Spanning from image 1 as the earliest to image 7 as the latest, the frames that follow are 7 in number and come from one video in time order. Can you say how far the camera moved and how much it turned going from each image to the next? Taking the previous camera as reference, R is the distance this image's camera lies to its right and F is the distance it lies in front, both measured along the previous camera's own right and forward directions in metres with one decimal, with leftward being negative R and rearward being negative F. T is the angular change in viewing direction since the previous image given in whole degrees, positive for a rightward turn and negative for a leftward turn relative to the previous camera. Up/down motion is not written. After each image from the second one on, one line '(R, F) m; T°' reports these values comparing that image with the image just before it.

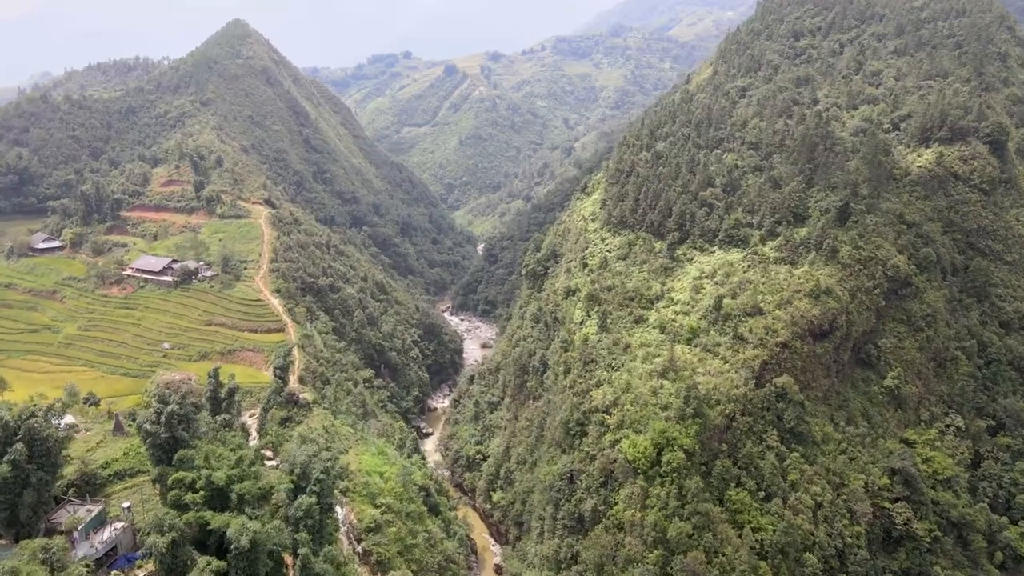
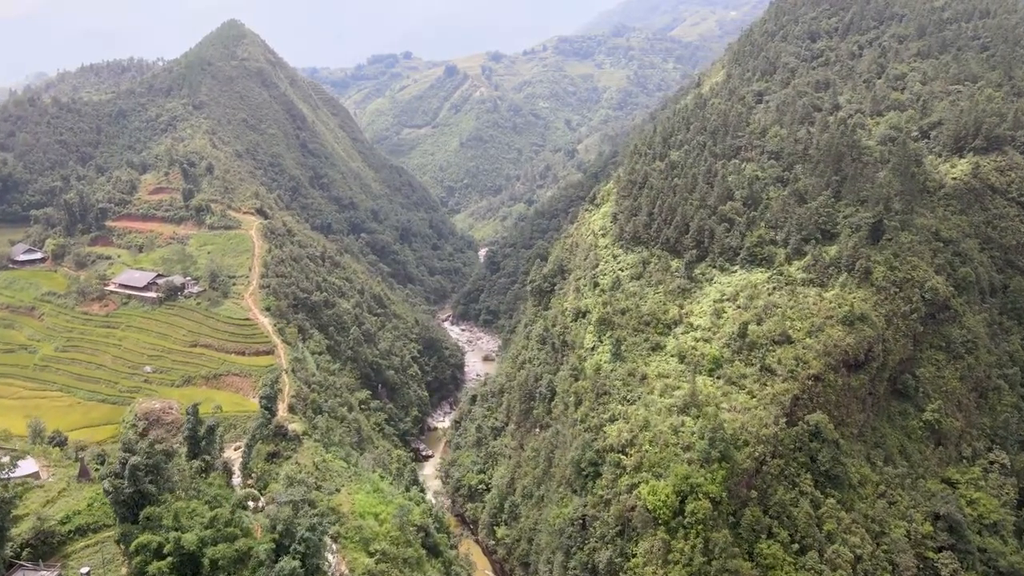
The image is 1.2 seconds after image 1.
(-0.3, +2.9) m; 0°
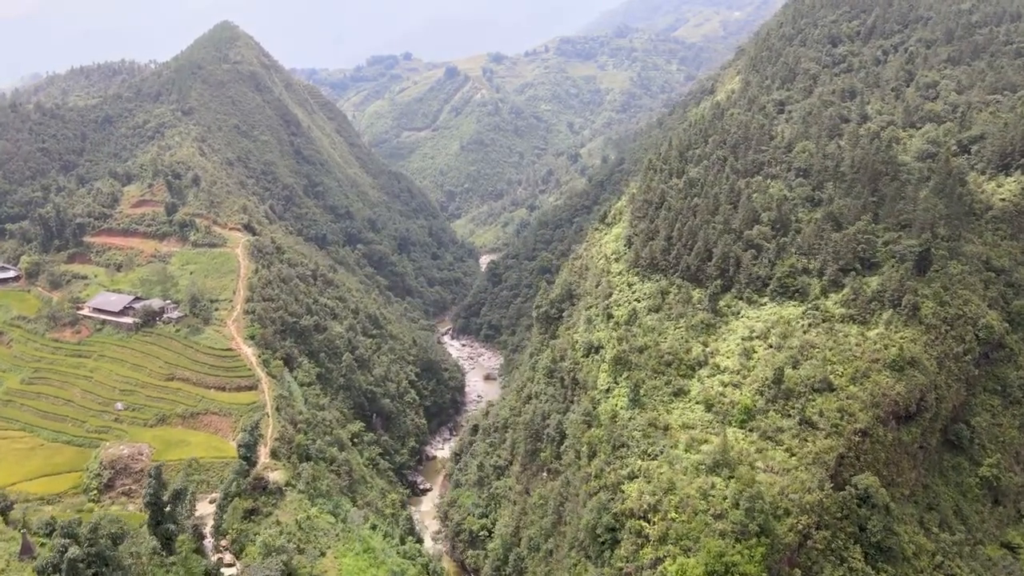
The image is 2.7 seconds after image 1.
(-0.3, +3.6) m; 0°
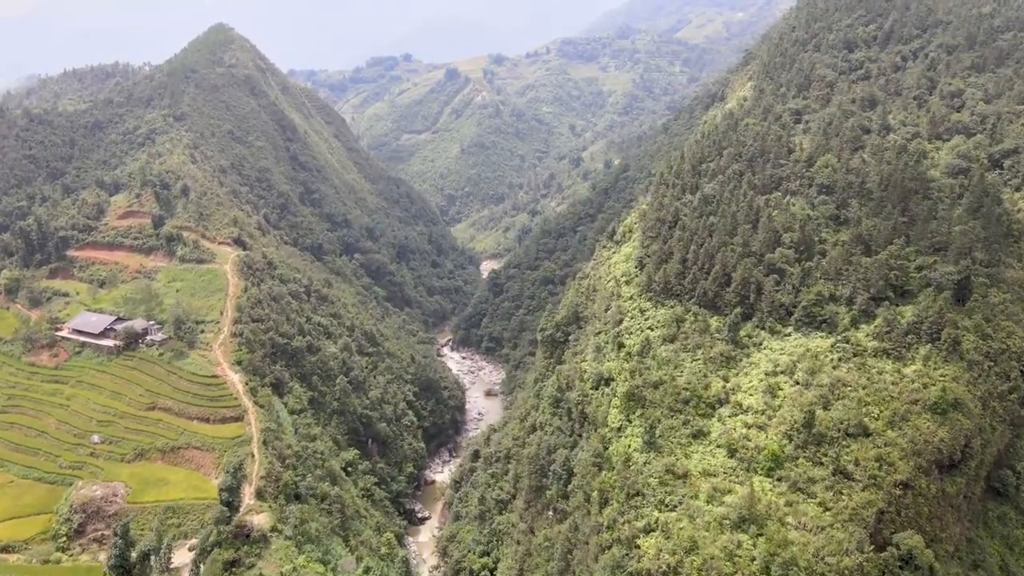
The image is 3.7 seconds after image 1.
(-0.2, +2.5) m; 0°
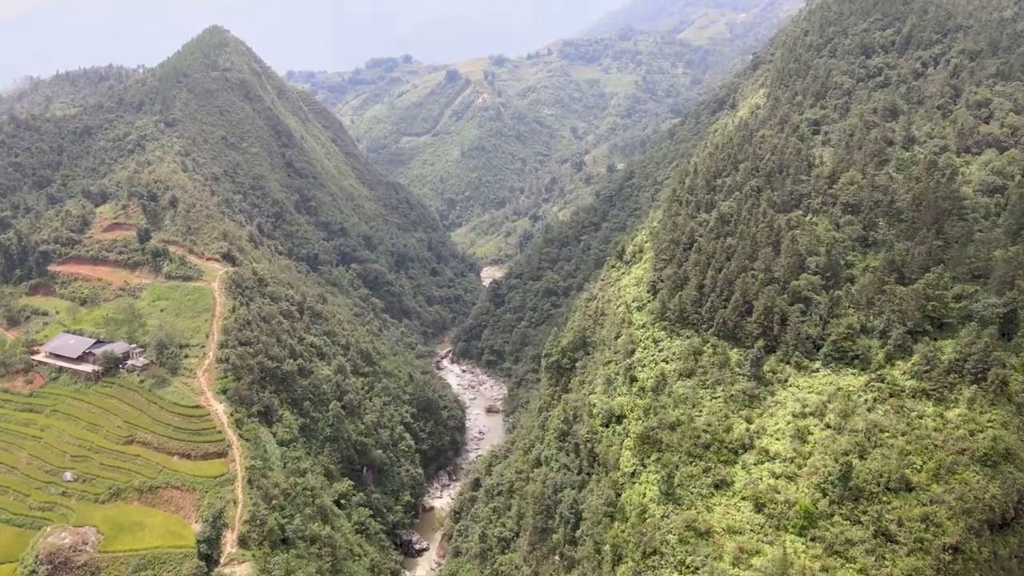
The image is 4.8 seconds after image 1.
(-0.2, +2.5) m; 0°
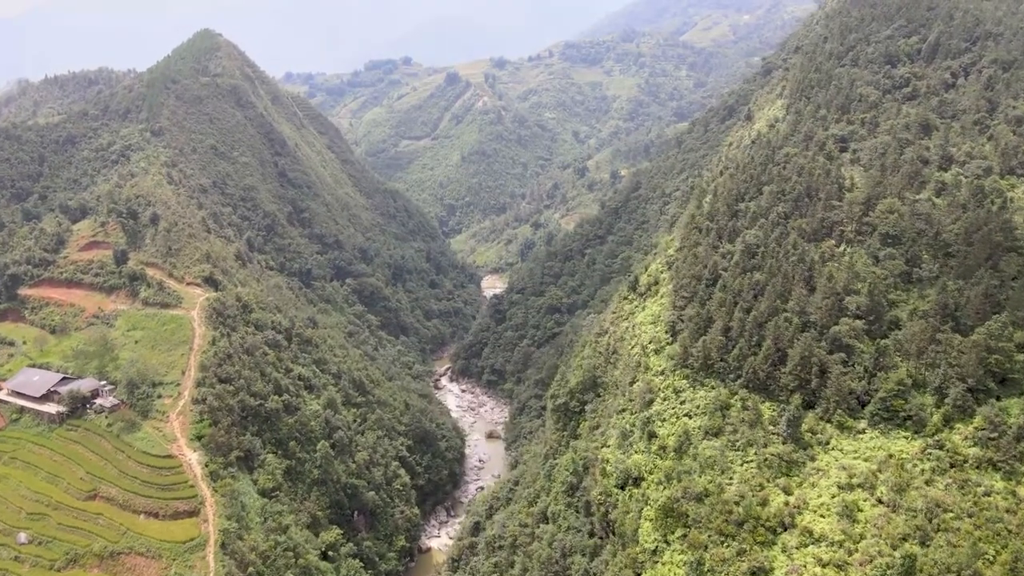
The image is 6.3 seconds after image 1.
(-0.2, +3.5) m; 0°
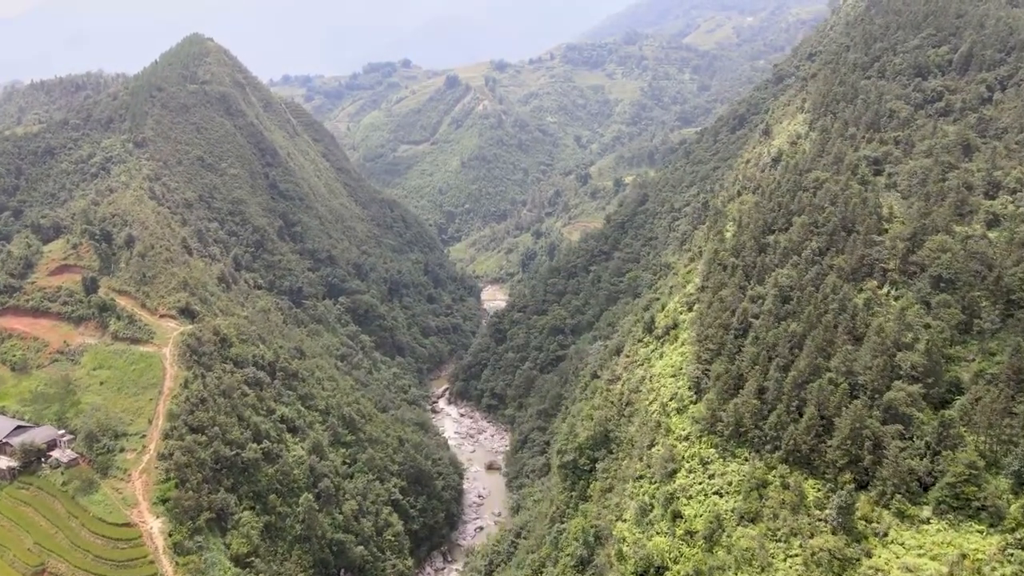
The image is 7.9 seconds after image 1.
(-0.1, +3.8) m; 0°
